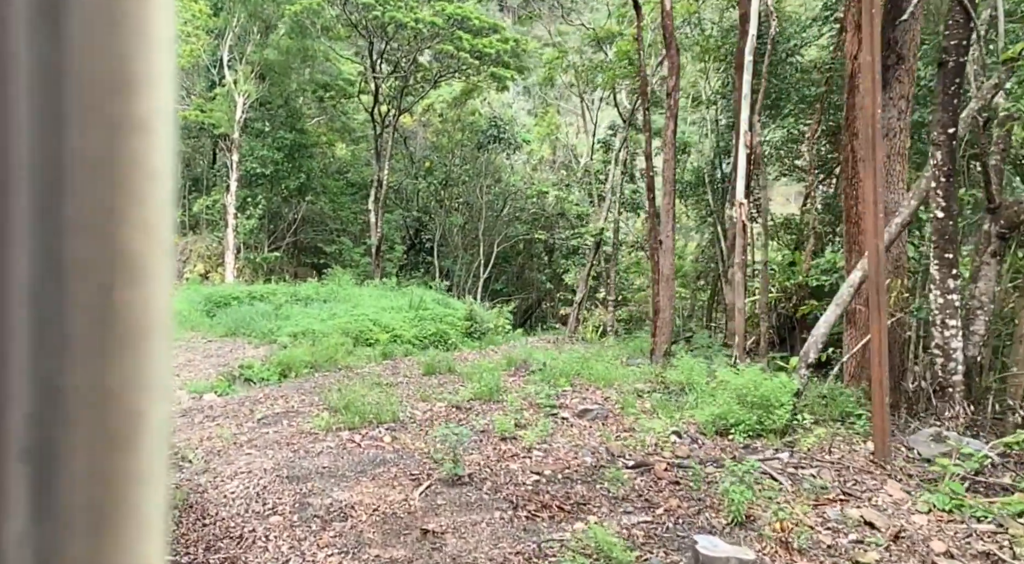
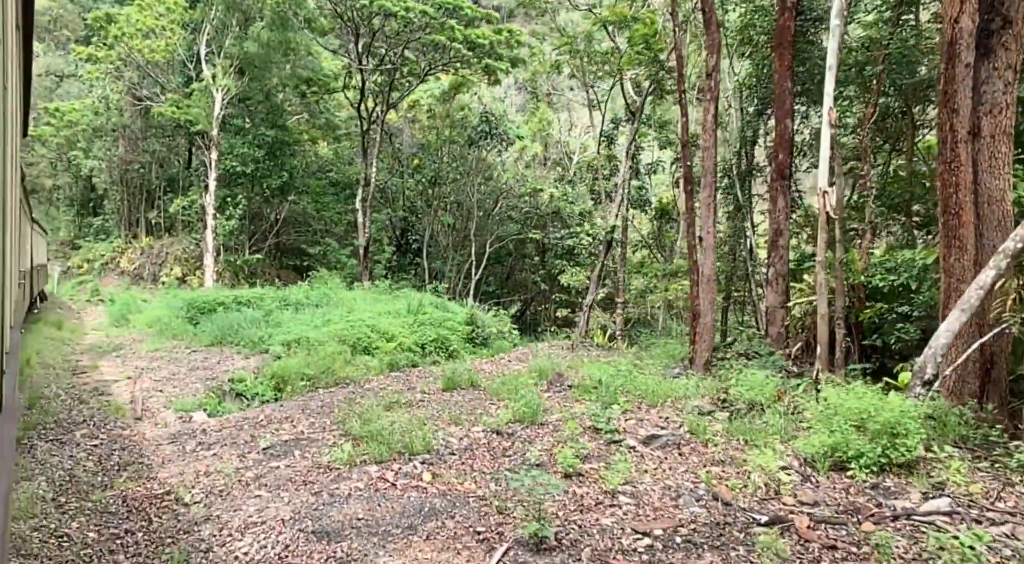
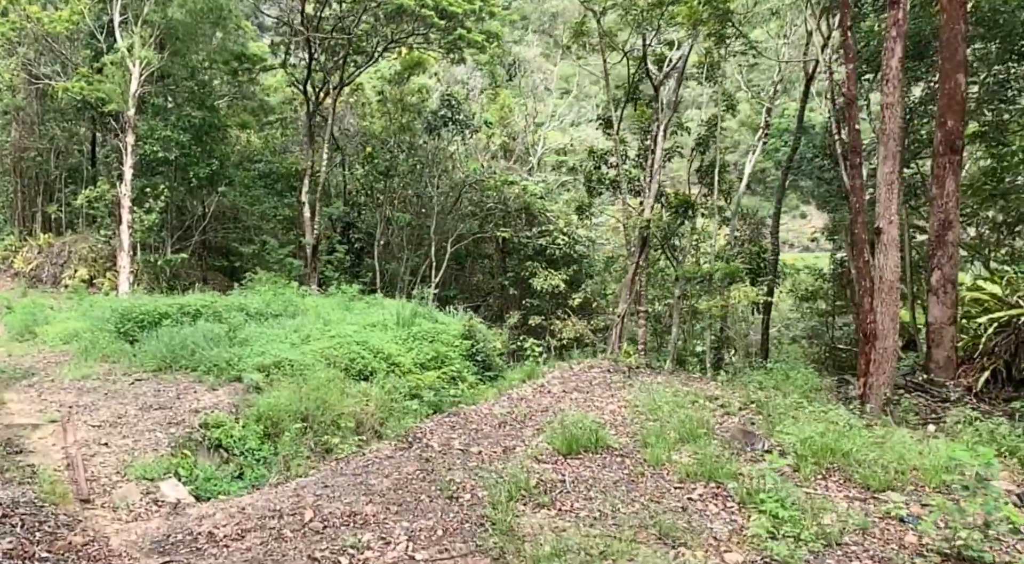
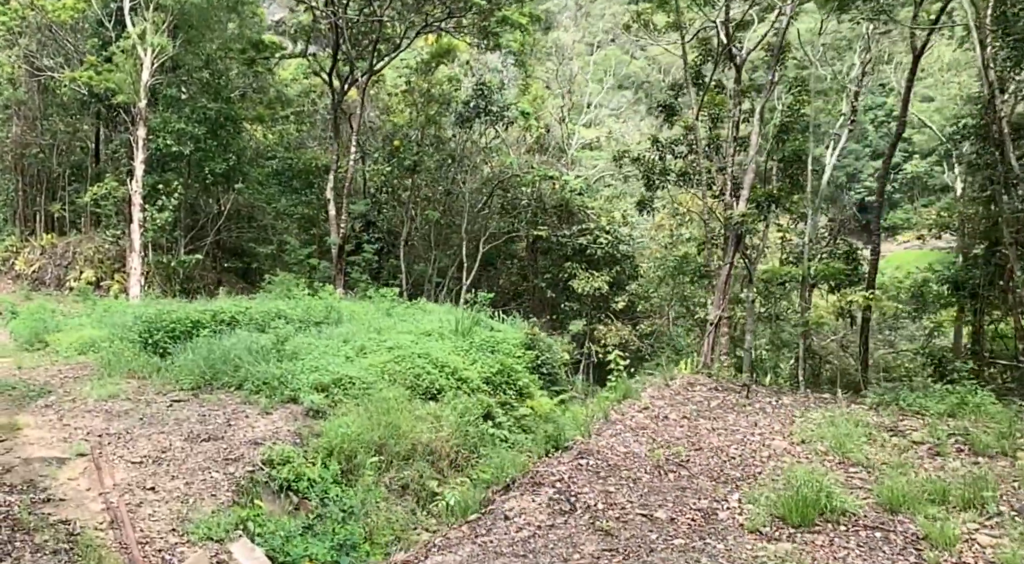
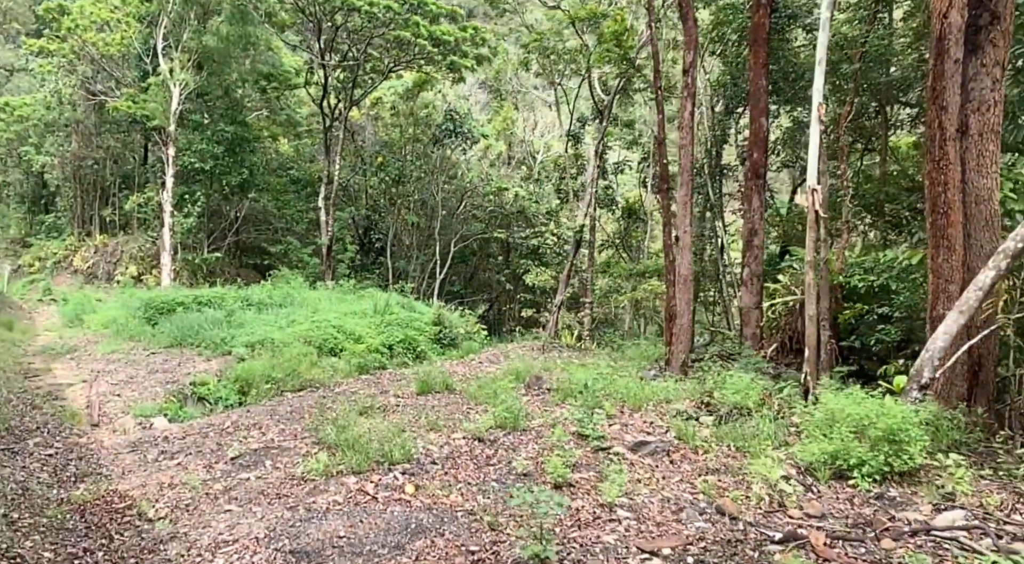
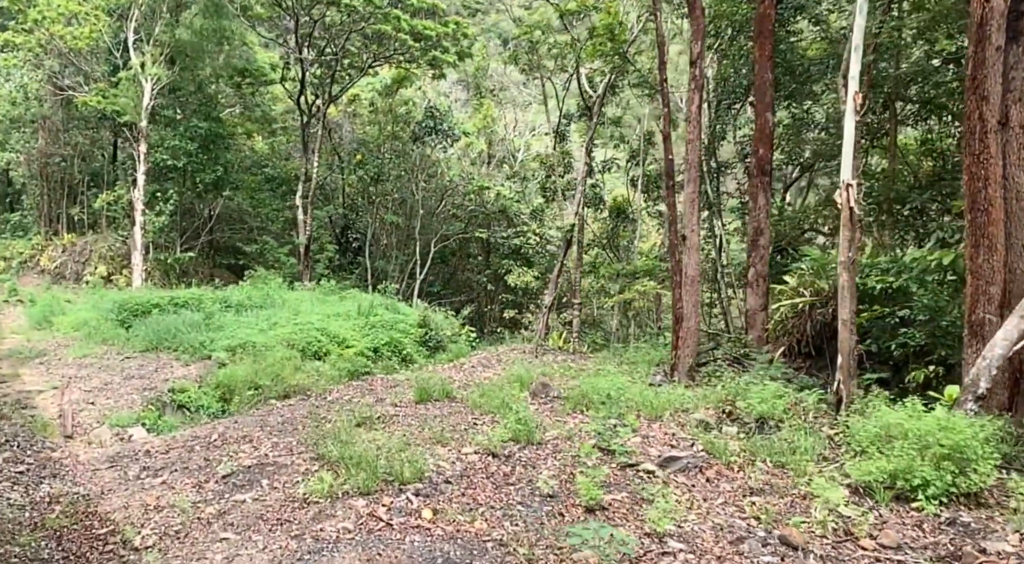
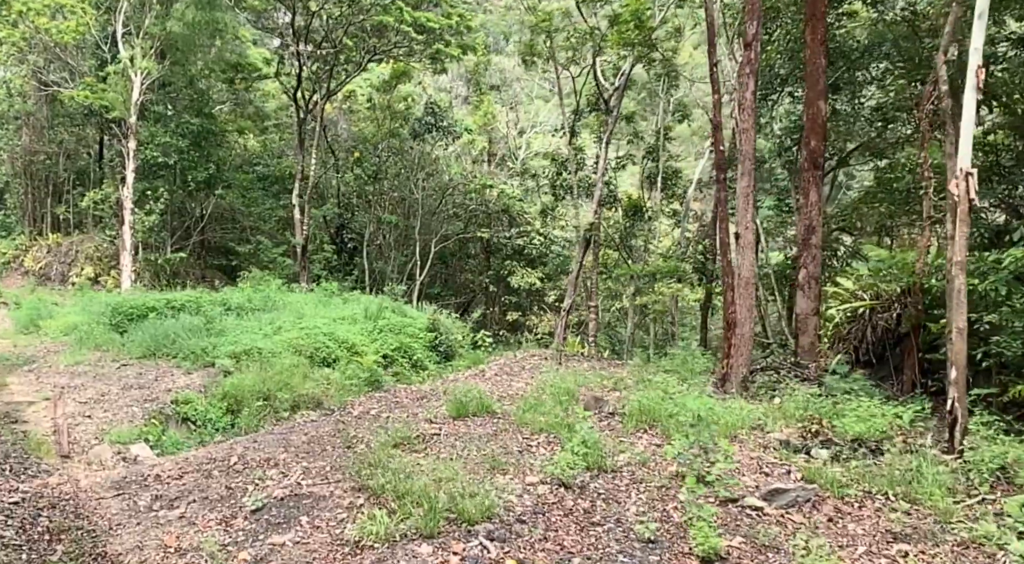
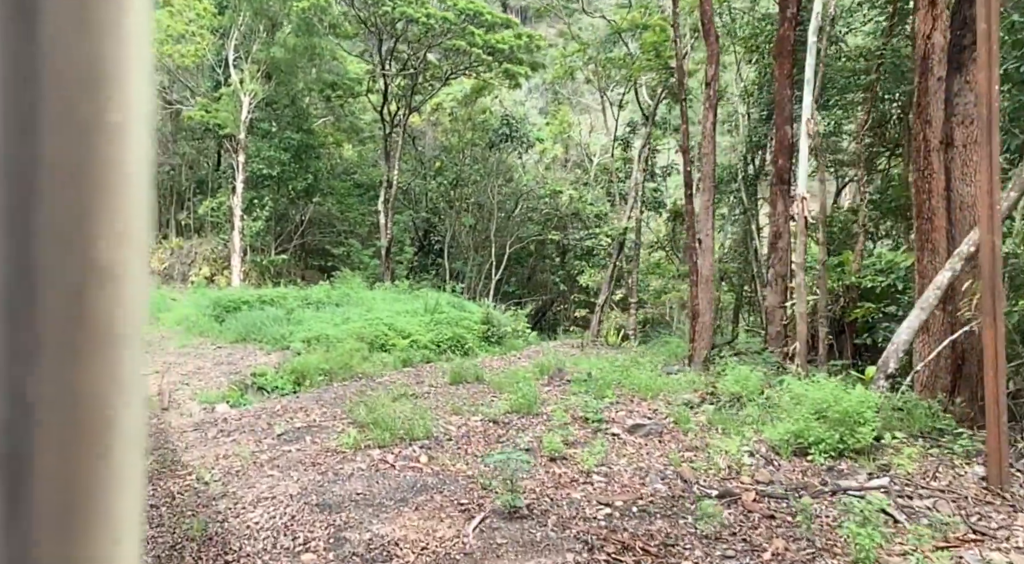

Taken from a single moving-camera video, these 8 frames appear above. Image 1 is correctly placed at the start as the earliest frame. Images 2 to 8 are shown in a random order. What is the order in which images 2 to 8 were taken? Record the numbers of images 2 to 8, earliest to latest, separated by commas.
8, 2, 5, 6, 7, 3, 4
